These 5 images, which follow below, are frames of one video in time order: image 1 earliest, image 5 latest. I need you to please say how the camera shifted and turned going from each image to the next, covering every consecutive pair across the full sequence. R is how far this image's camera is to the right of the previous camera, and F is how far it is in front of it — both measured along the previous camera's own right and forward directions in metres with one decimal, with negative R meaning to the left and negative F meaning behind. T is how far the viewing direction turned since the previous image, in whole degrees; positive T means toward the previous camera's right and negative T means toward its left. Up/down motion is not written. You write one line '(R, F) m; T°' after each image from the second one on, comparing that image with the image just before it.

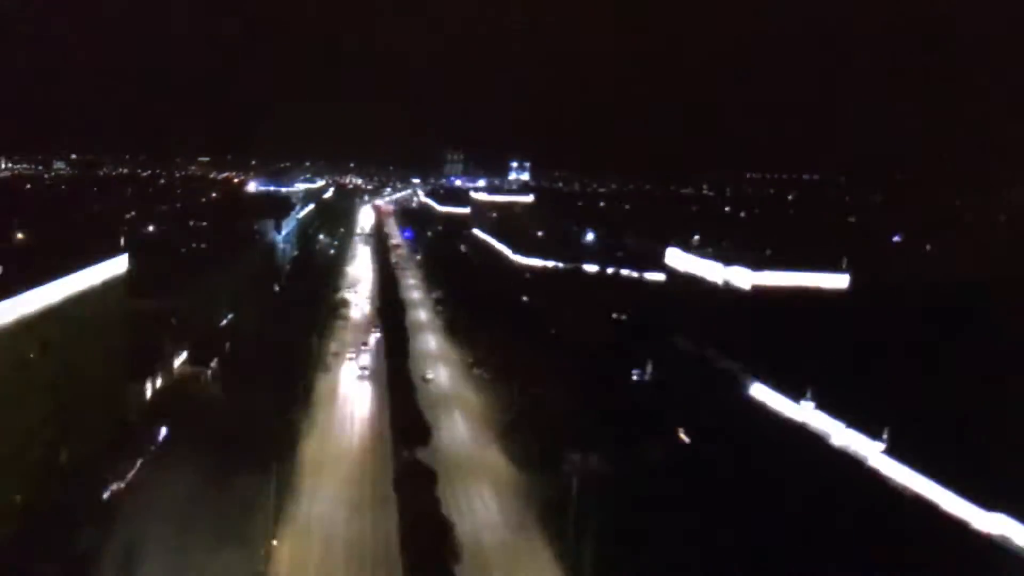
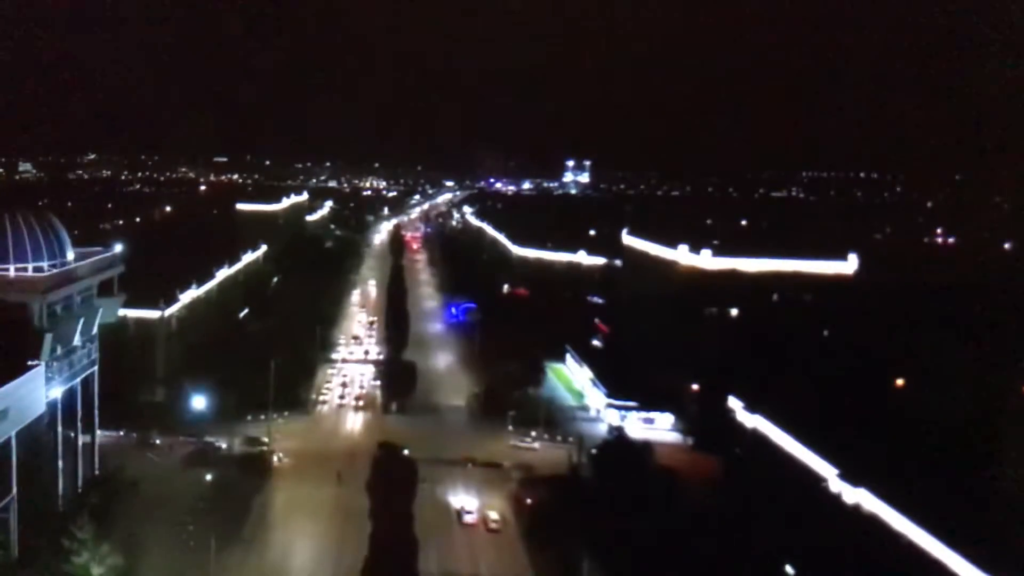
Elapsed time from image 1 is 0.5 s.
(+0.6, +0.7) m; -2°
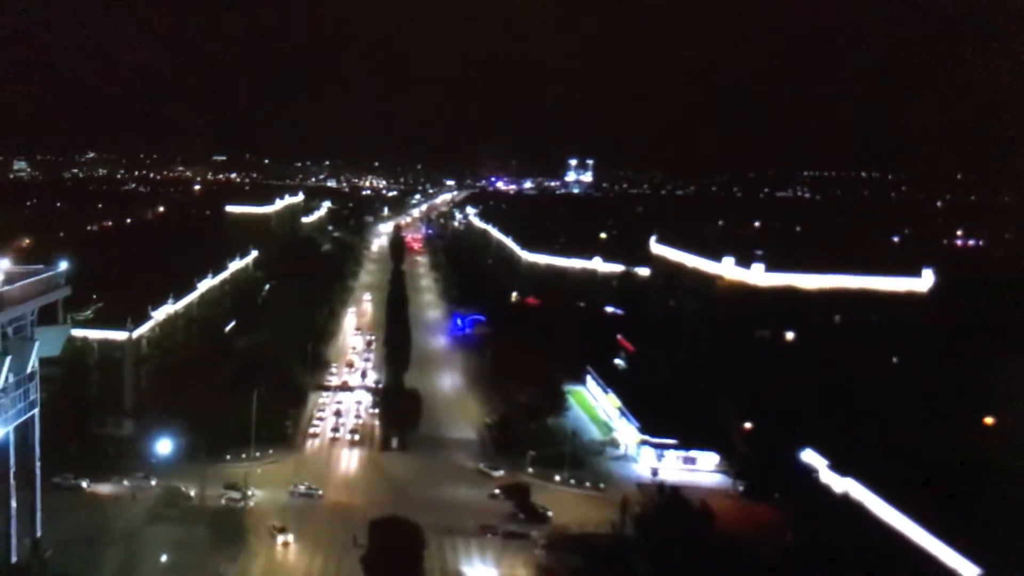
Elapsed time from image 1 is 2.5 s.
(-0.2, +1.4) m; 0°
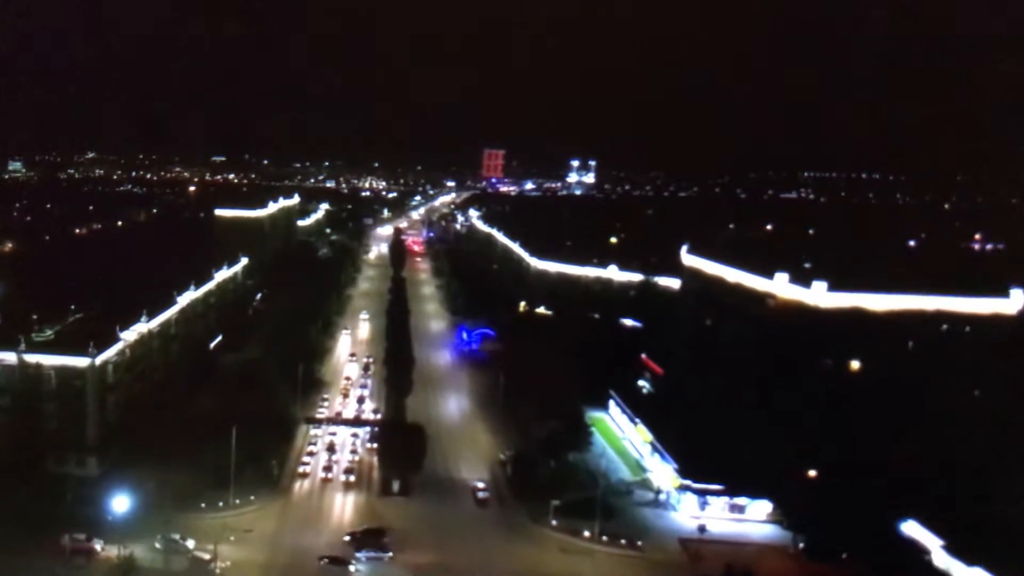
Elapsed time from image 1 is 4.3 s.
(-0.2, +1.3) m; 0°
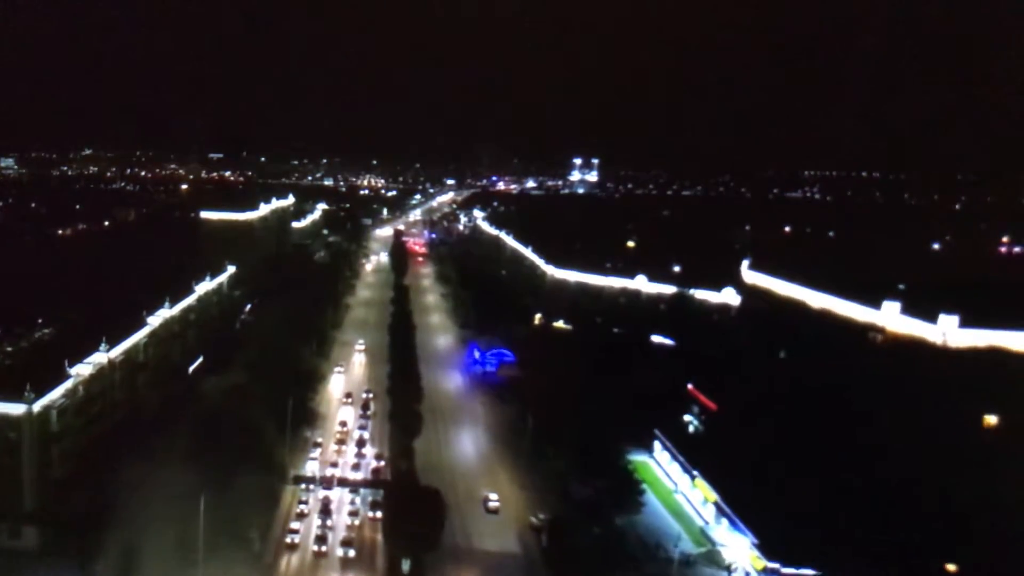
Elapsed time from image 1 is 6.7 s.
(-0.3, +1.7) m; 0°
